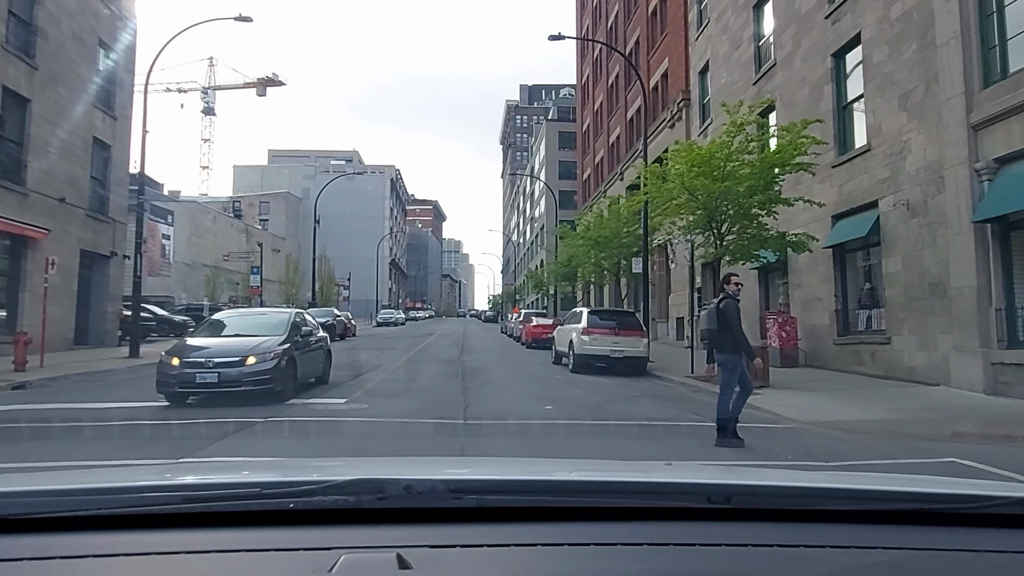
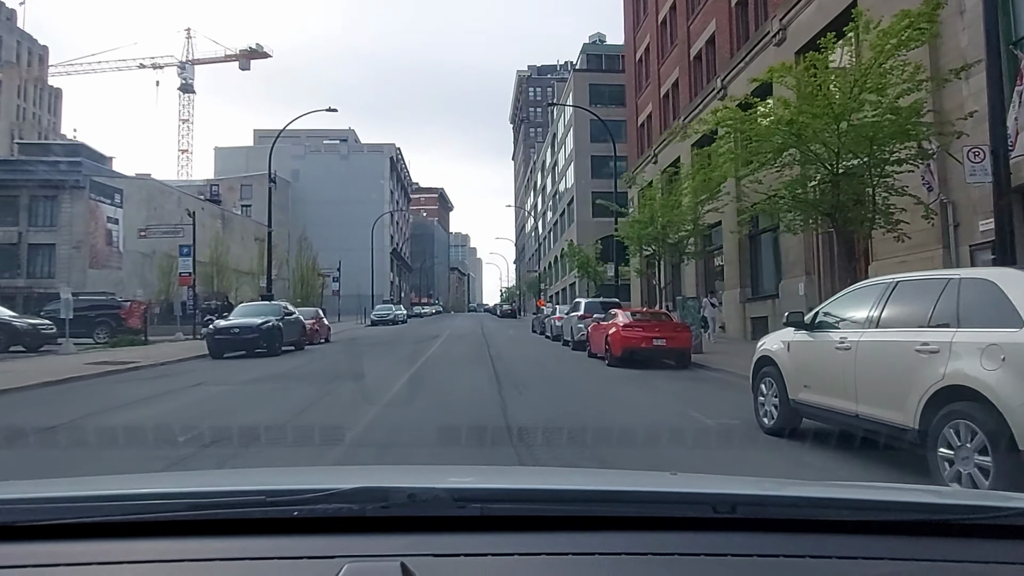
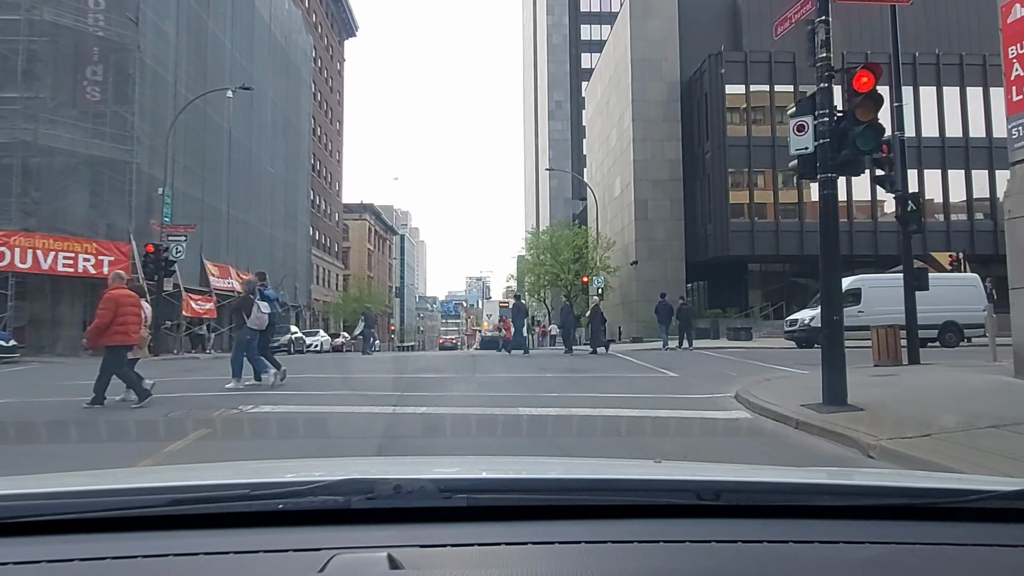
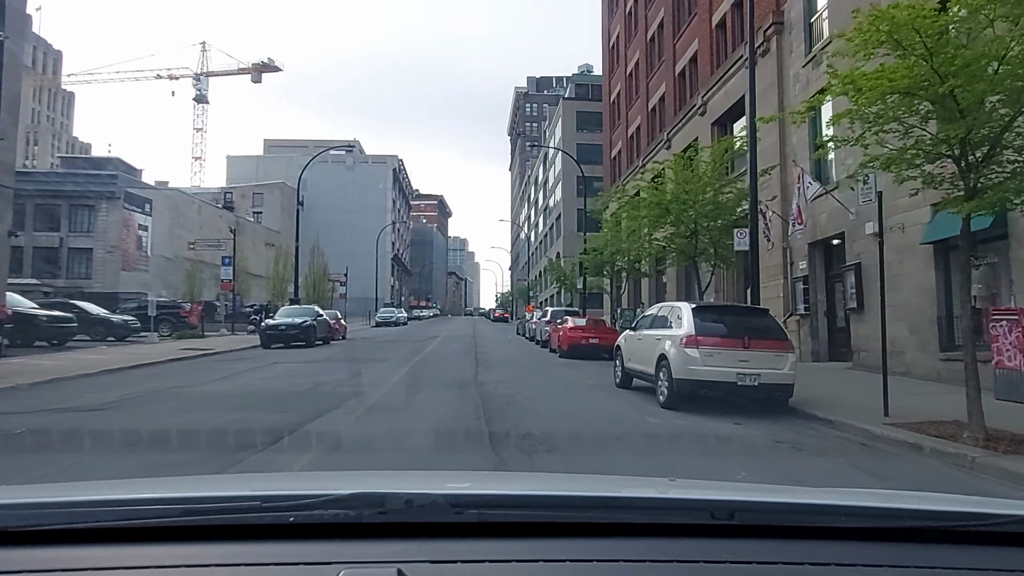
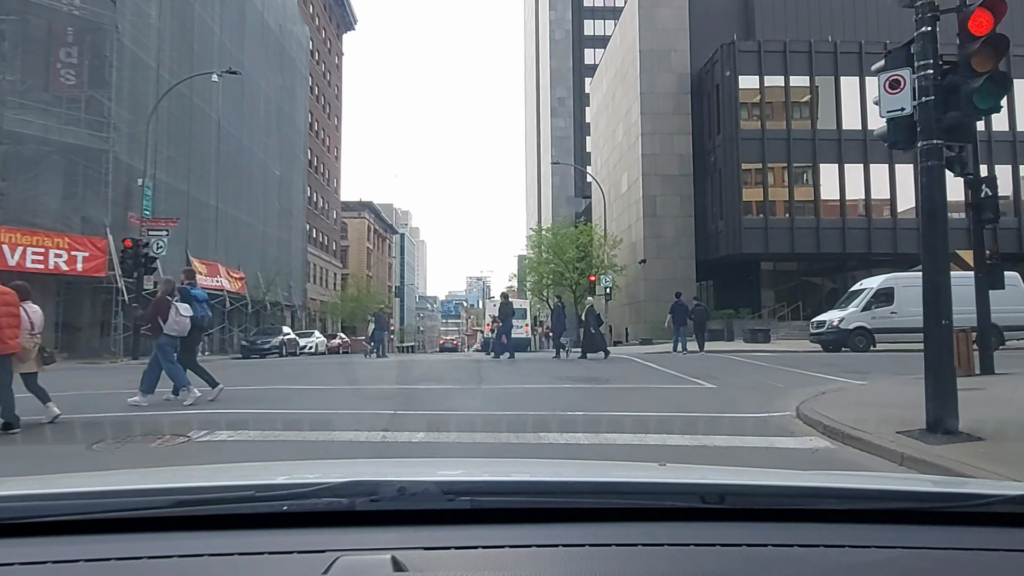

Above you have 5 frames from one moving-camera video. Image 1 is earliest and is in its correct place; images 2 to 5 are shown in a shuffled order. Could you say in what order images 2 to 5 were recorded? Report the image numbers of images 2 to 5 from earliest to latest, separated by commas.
4, 2, 3, 5
